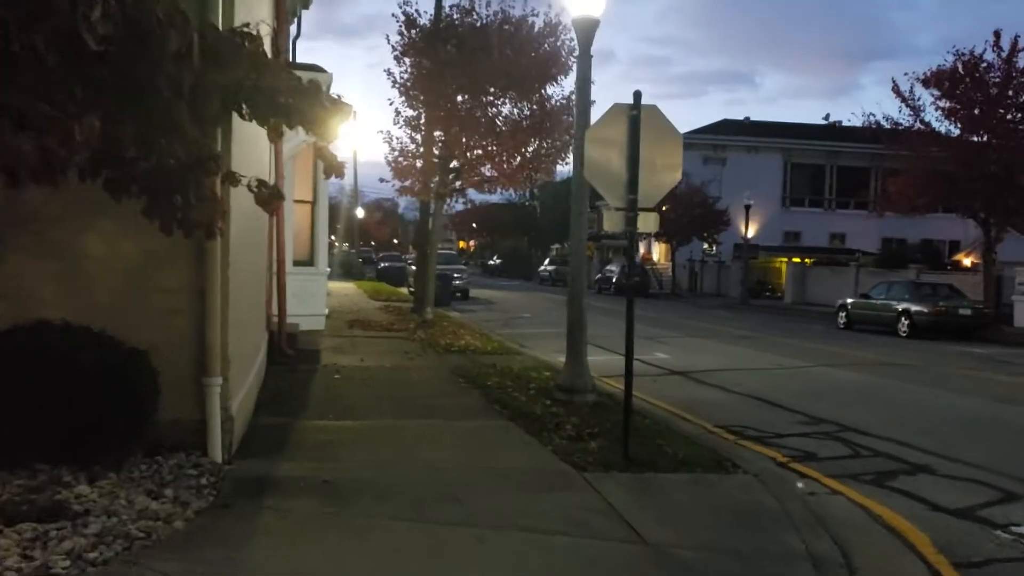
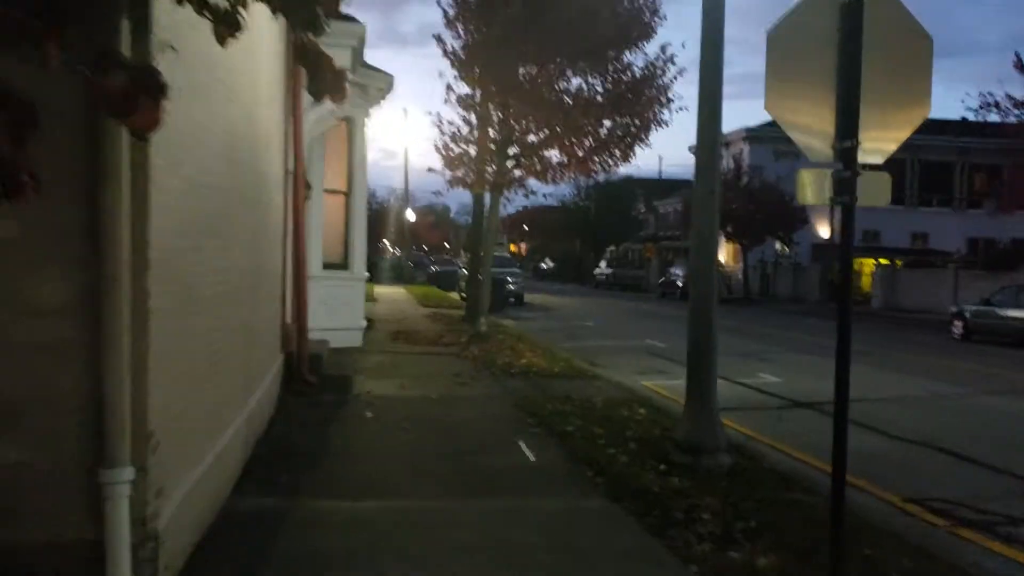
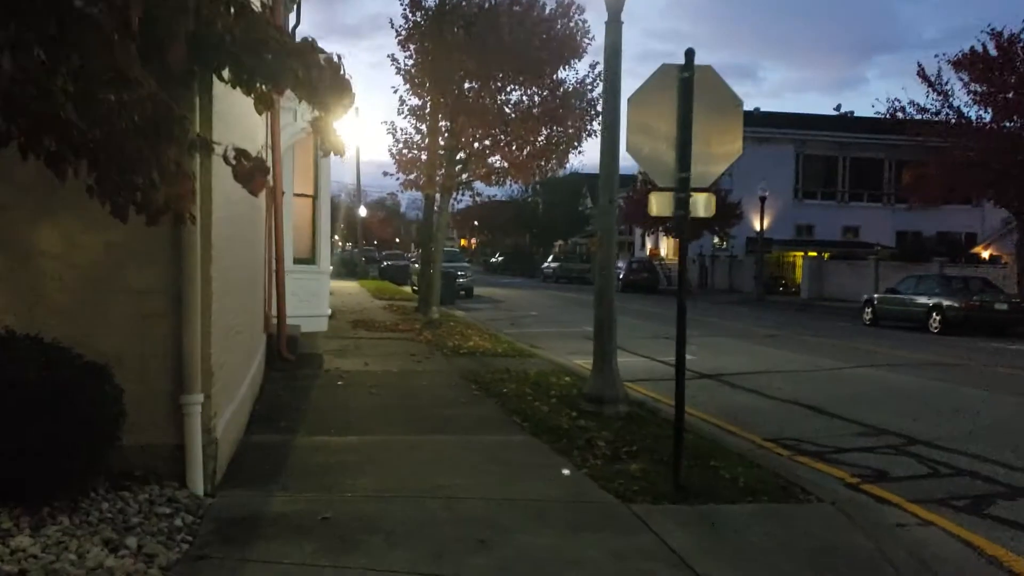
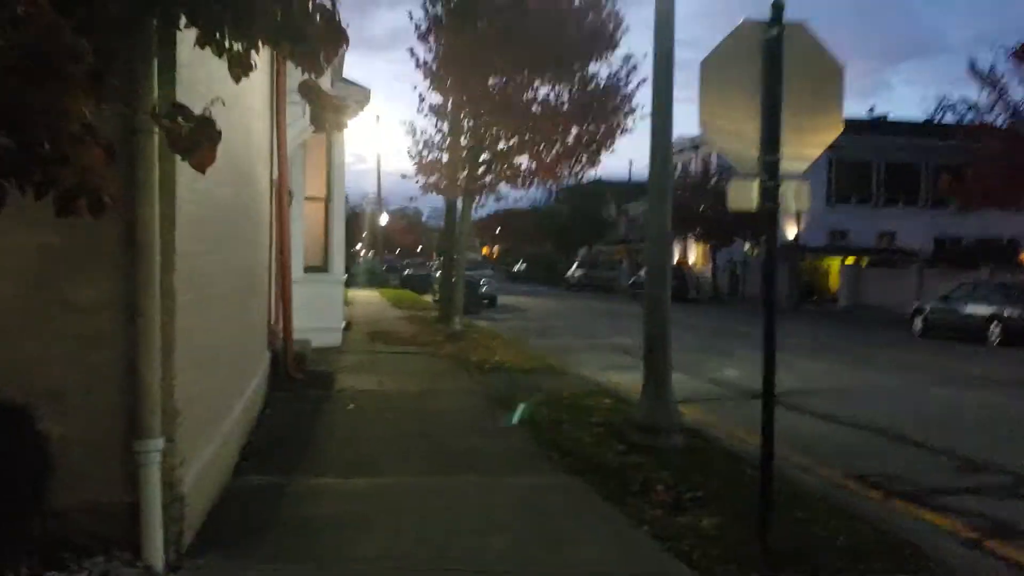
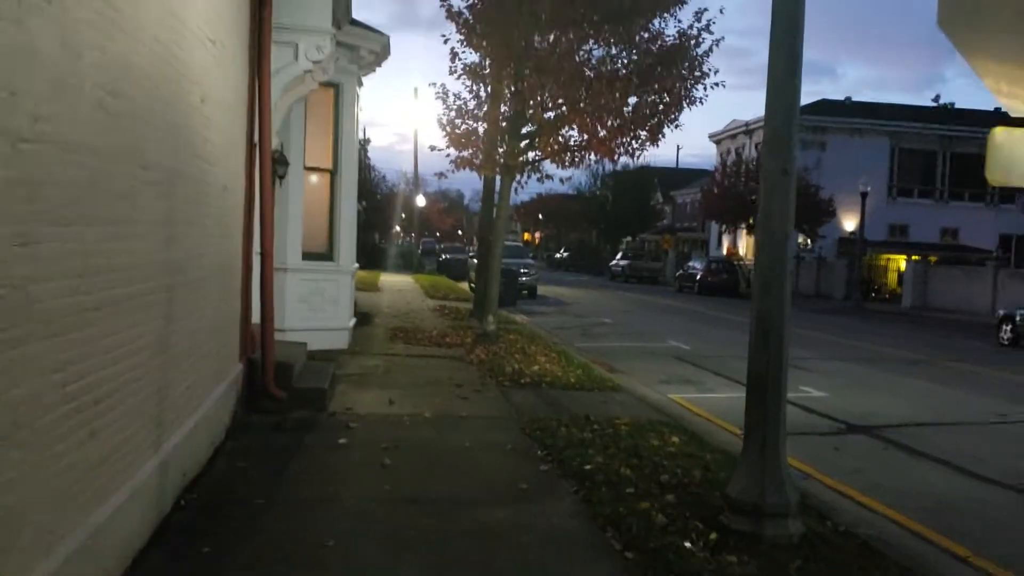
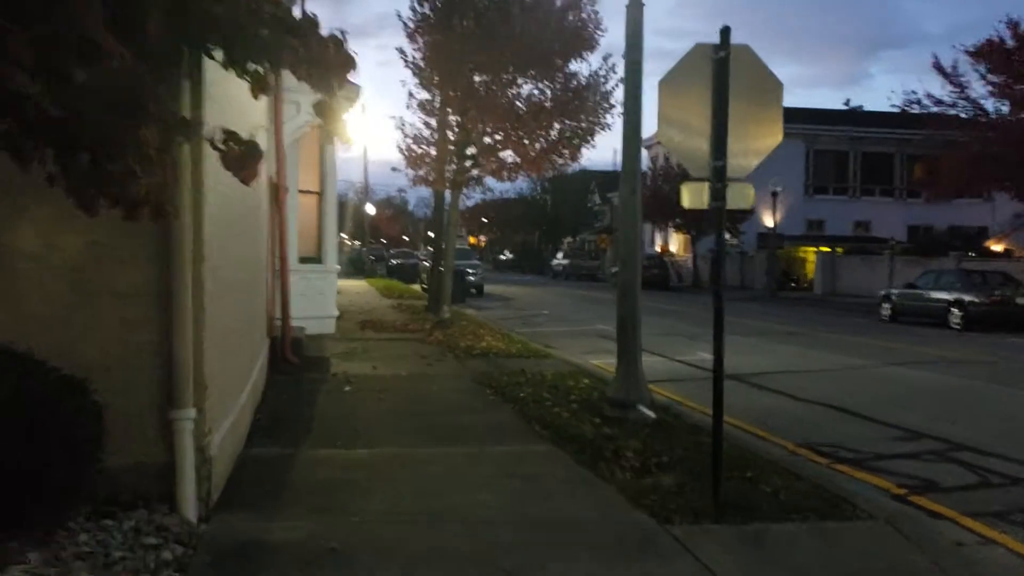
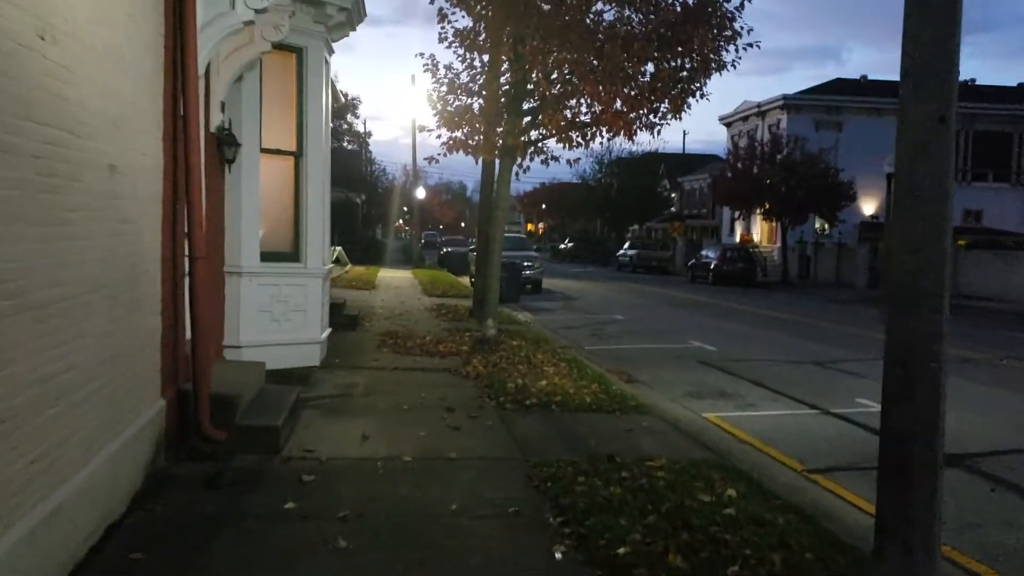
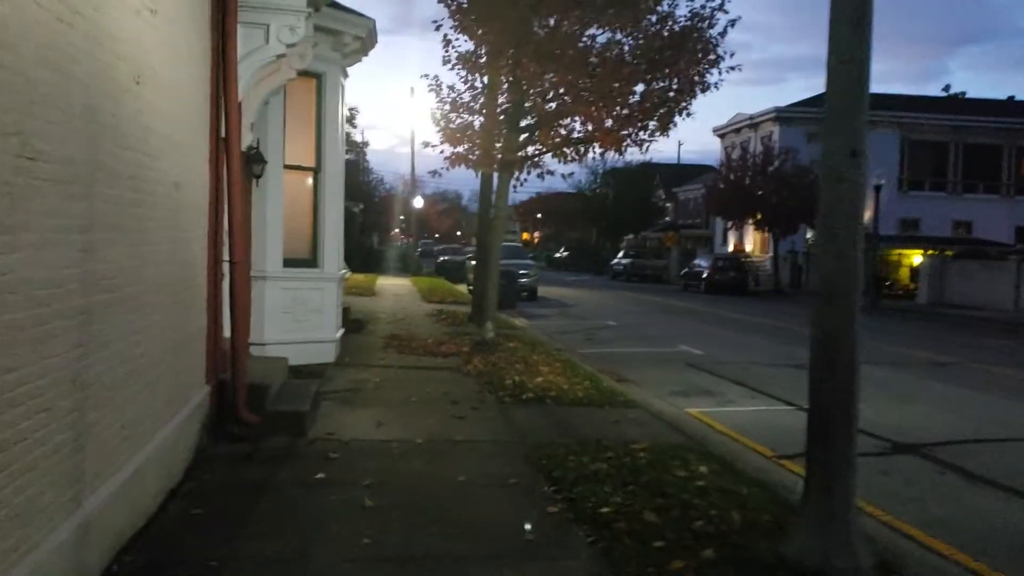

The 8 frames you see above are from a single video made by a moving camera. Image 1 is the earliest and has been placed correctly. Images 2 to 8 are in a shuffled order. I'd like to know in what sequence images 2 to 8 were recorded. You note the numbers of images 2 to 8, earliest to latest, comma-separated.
3, 6, 4, 2, 5, 8, 7
